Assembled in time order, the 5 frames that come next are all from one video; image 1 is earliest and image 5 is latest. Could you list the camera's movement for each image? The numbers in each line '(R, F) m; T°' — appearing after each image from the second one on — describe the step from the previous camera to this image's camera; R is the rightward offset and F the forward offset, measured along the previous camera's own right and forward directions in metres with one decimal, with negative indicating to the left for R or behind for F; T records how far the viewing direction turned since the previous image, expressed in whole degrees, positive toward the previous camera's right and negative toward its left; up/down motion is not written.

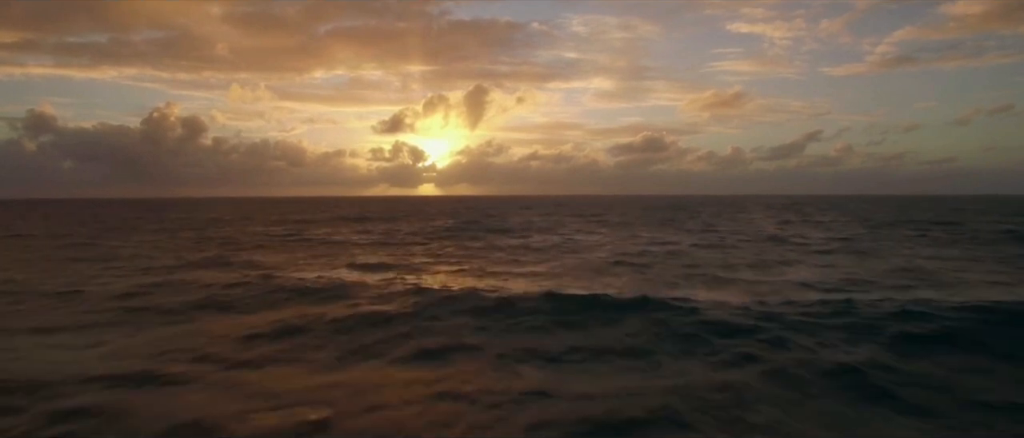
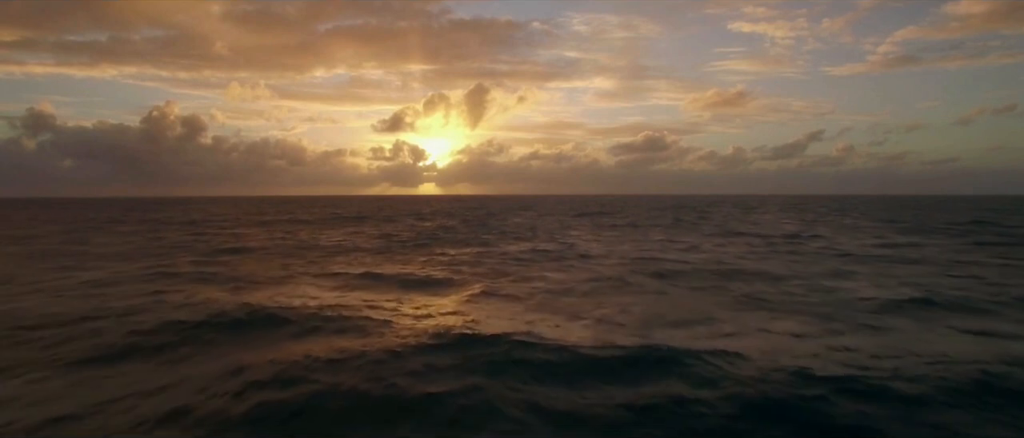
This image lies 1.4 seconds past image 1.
(-0.3, +1.1) m; 0°
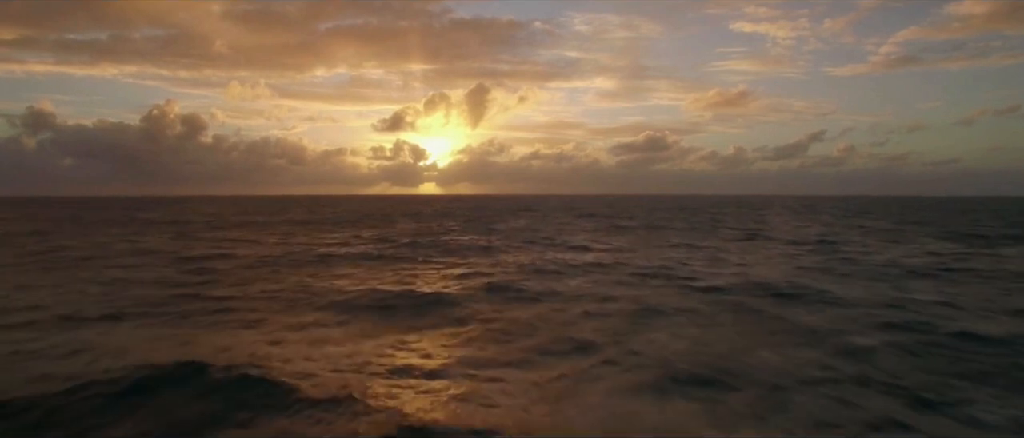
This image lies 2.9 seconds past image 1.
(-0.6, +0.9) m; 0°
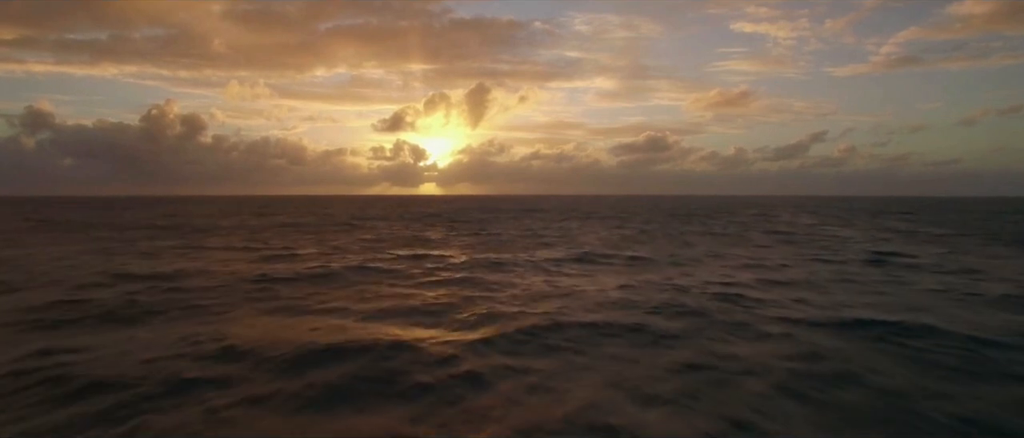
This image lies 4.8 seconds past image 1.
(-0.4, +0.9) m; 0°
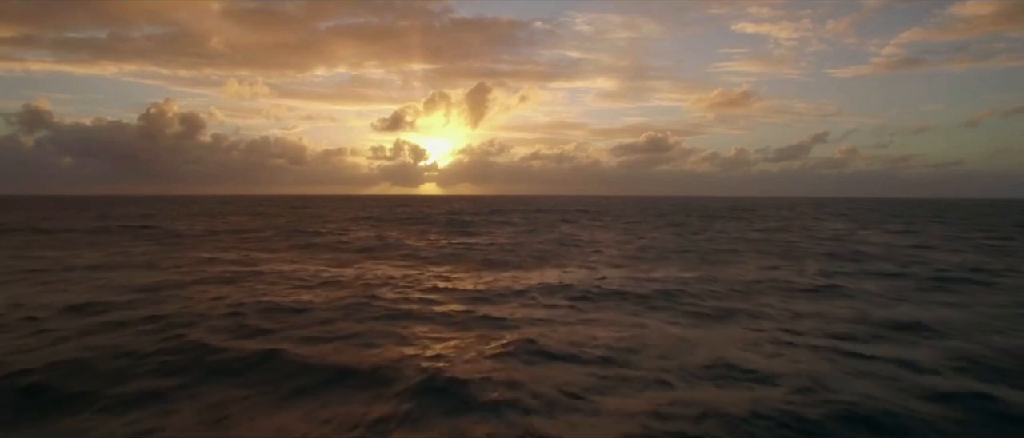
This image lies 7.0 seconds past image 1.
(-0.6, +1.8) m; 0°
